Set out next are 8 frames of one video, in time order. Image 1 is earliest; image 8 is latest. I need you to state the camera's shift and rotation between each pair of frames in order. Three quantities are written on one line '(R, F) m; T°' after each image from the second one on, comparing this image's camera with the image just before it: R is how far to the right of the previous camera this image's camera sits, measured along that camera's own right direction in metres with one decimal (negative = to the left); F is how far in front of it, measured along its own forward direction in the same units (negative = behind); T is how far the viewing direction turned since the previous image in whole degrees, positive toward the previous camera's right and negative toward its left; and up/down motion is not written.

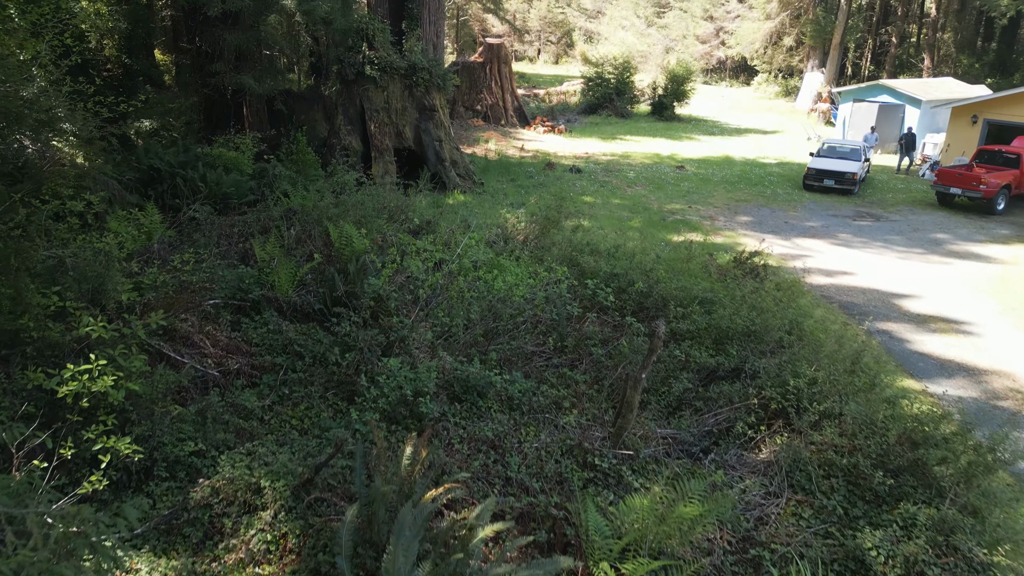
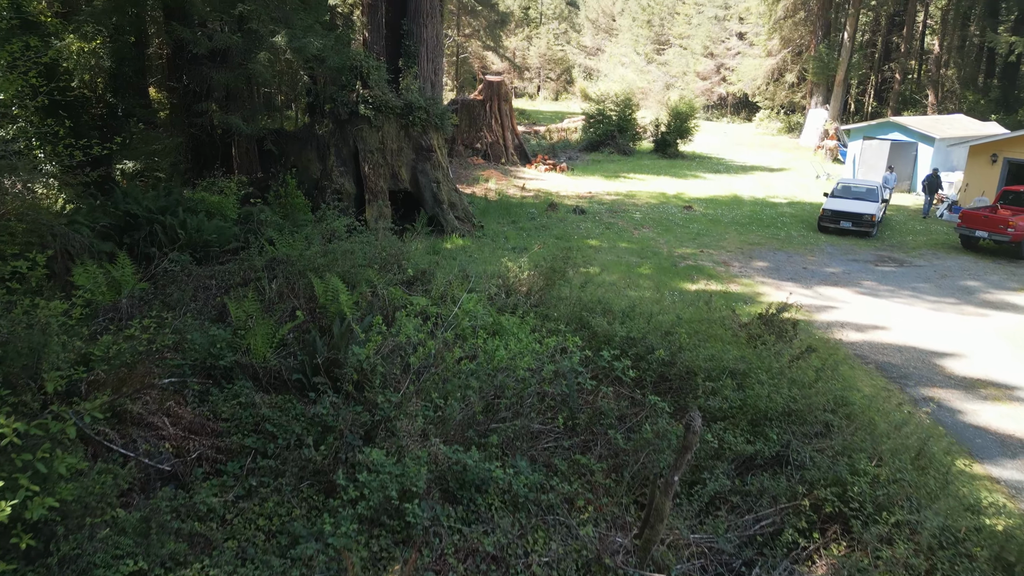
(0.0, +0.7) m; 0°
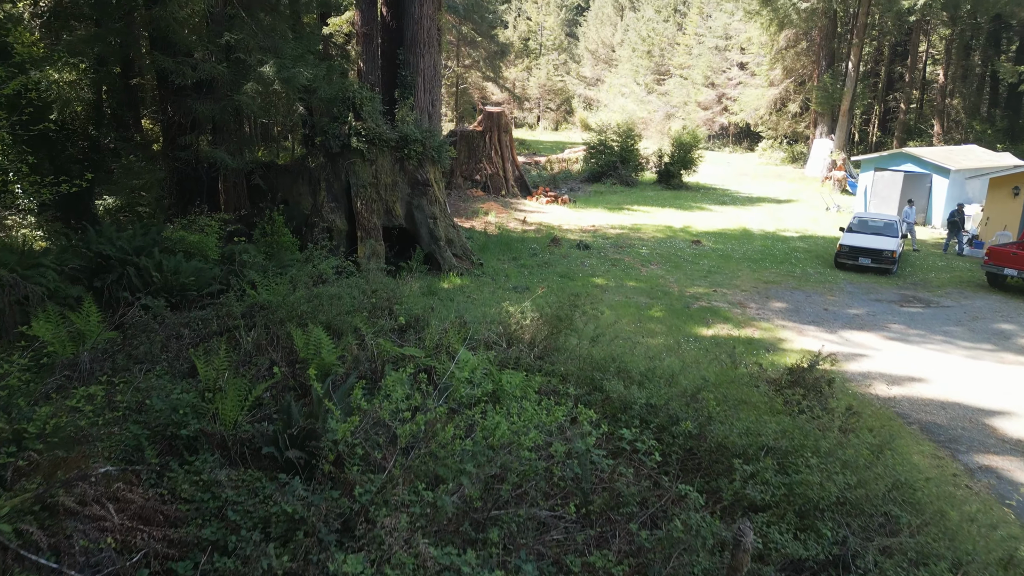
(0.0, +0.7) m; 0°
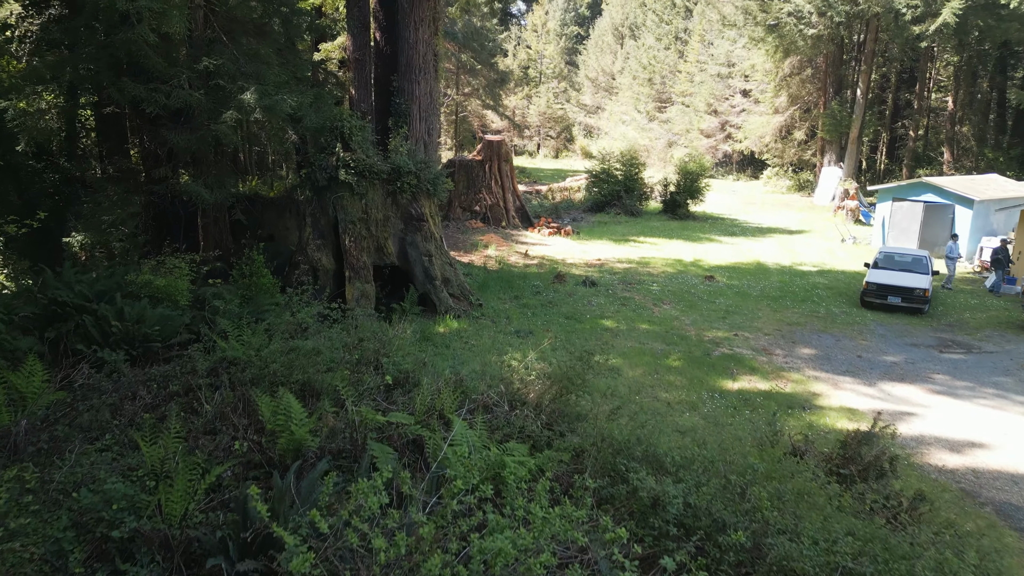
(0.0, +0.9) m; 0°
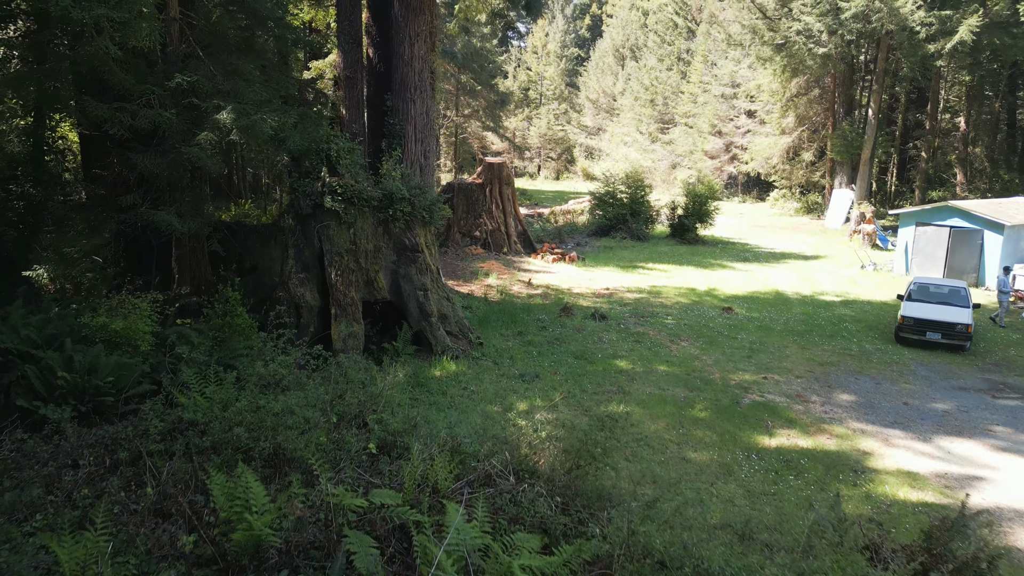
(0.0, +0.9) m; 0°
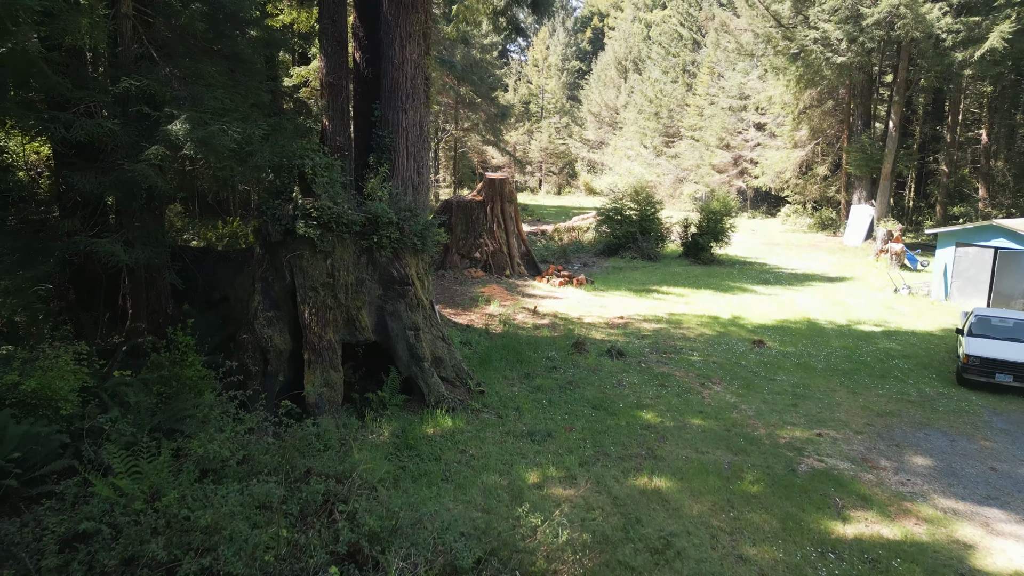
(-0.1, +1.3) m; 0°
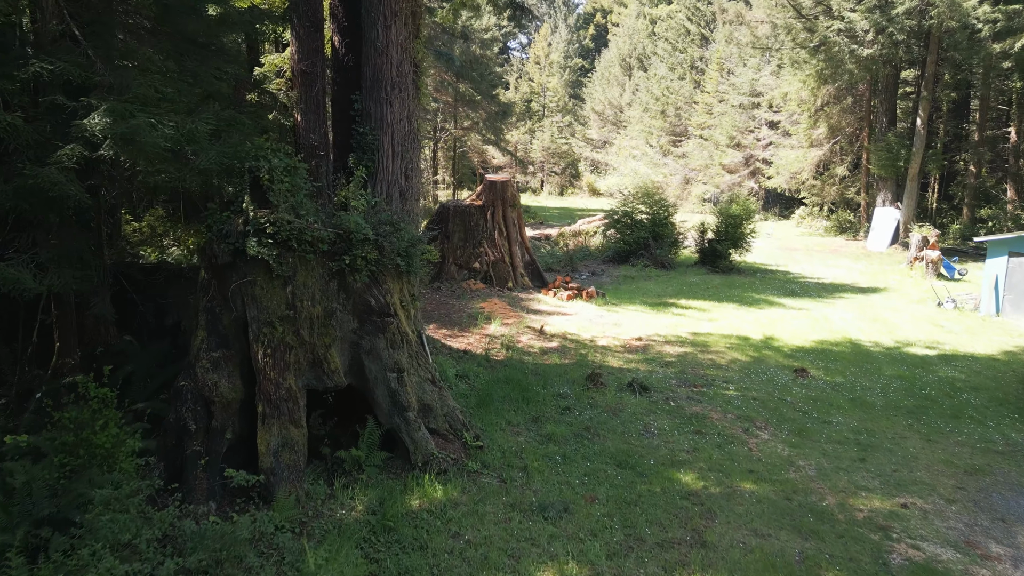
(0.0, +1.4) m; 0°
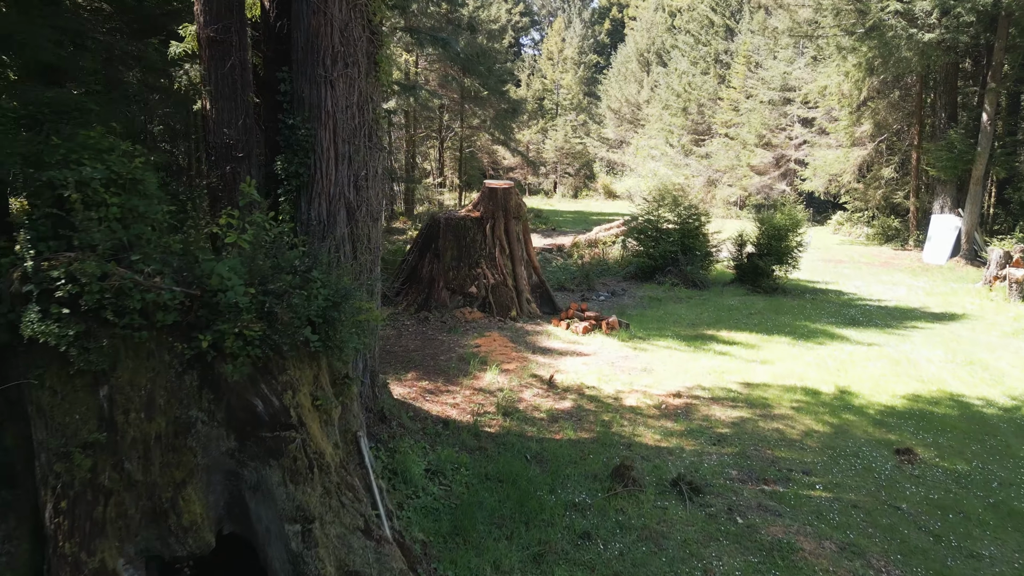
(+0.2, +2.5) m; -1°
